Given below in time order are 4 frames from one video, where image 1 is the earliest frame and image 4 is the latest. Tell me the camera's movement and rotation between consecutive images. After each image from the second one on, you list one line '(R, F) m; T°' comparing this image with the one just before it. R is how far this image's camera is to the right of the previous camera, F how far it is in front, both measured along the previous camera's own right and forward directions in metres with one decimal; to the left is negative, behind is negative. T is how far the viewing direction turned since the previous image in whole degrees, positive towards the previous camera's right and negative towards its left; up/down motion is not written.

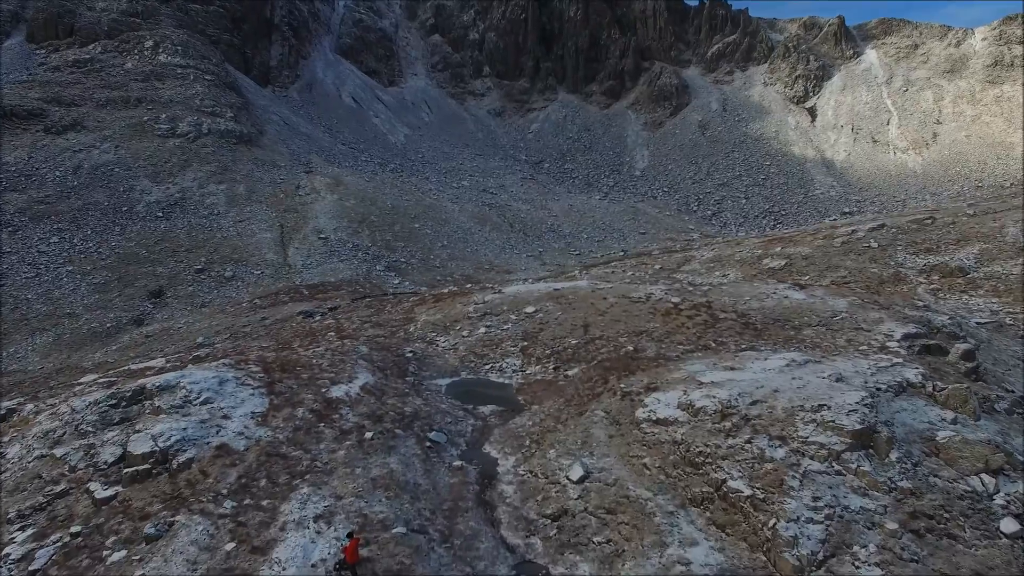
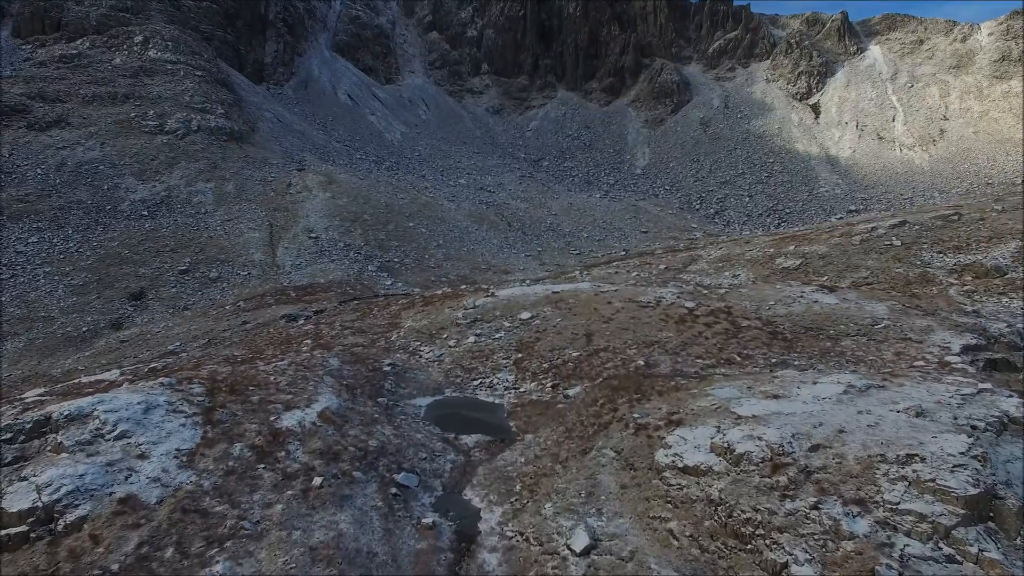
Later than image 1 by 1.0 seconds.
(+0.2, +1.9) m; 0°
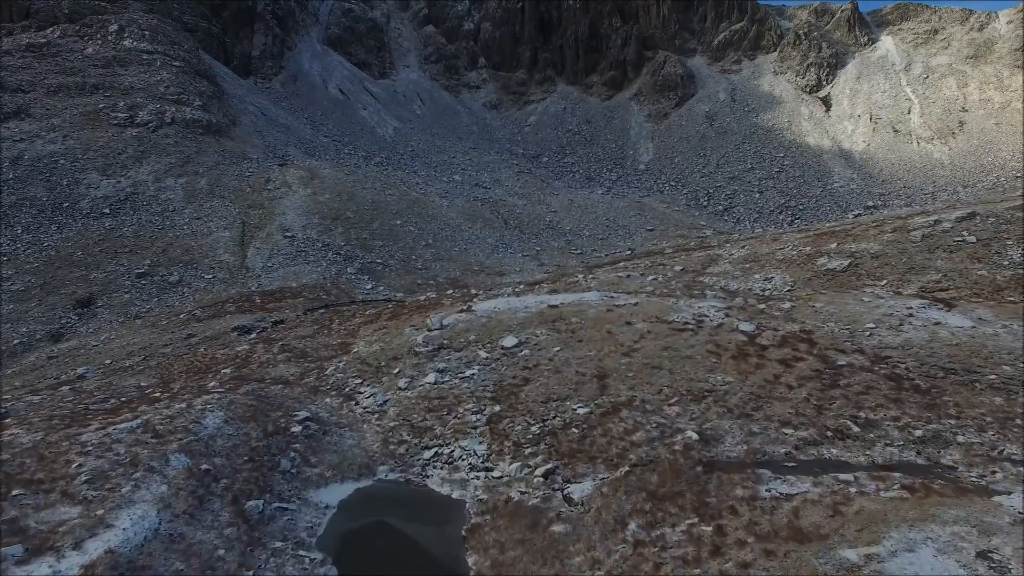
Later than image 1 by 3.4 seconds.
(+0.4, +4.7) m; 0°
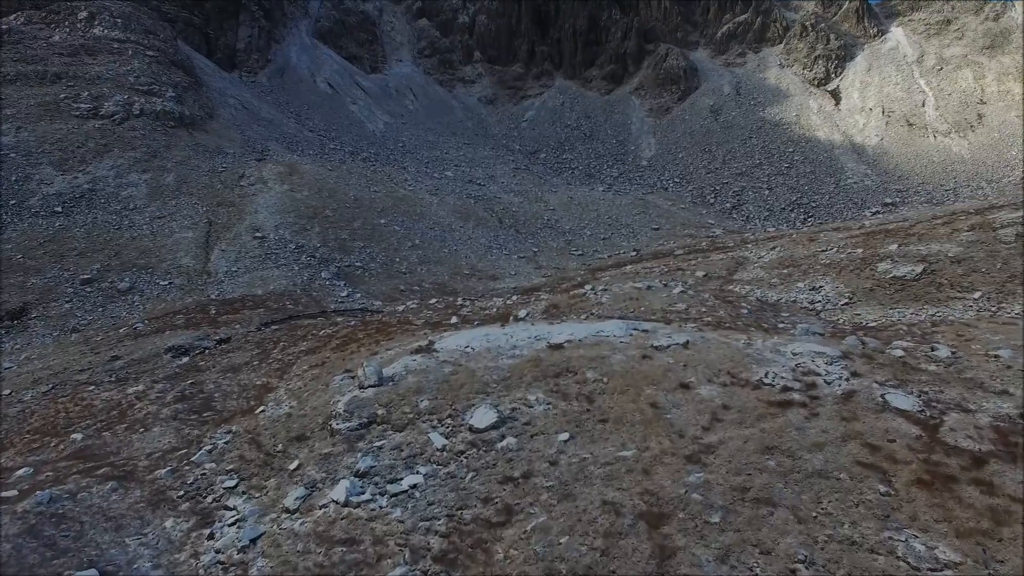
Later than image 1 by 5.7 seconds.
(+0.2, +4.7) m; 0°
